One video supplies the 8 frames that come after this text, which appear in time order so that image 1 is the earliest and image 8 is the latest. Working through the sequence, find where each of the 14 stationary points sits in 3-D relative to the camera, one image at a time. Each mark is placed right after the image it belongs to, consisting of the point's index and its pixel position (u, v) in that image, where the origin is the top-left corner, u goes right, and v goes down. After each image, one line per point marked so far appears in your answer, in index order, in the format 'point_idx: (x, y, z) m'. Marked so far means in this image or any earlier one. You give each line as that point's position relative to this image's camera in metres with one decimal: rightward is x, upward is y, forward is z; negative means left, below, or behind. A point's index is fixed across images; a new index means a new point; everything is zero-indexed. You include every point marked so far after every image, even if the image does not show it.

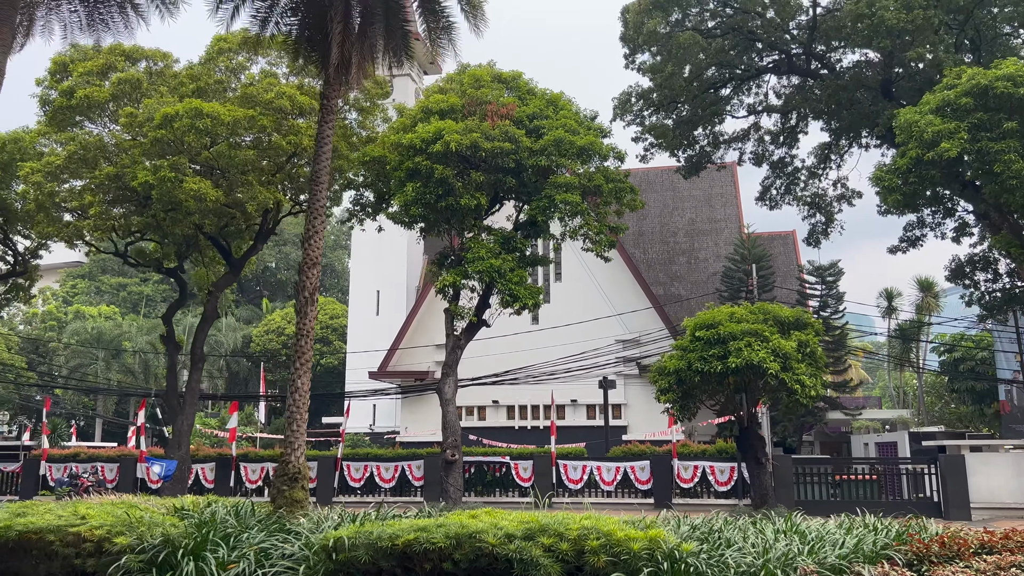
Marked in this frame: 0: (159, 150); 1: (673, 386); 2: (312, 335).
0: (-8.4, +3.4, +19.9) m
1: (+3.5, -2.1, +17.6) m
2: (-2.5, -0.7, +11.7) m
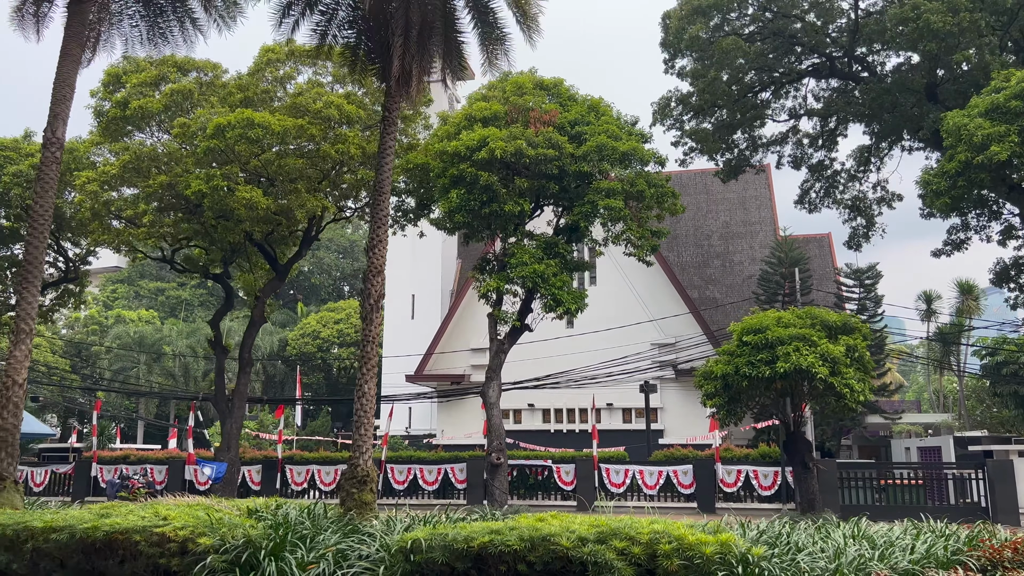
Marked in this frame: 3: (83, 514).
0: (-7.4, +3.2, +20.3) m
1: (+4.5, -2.2, +17.7) m
2: (-1.7, -0.8, +11.9) m
3: (-5.0, -2.6, +9.5) m
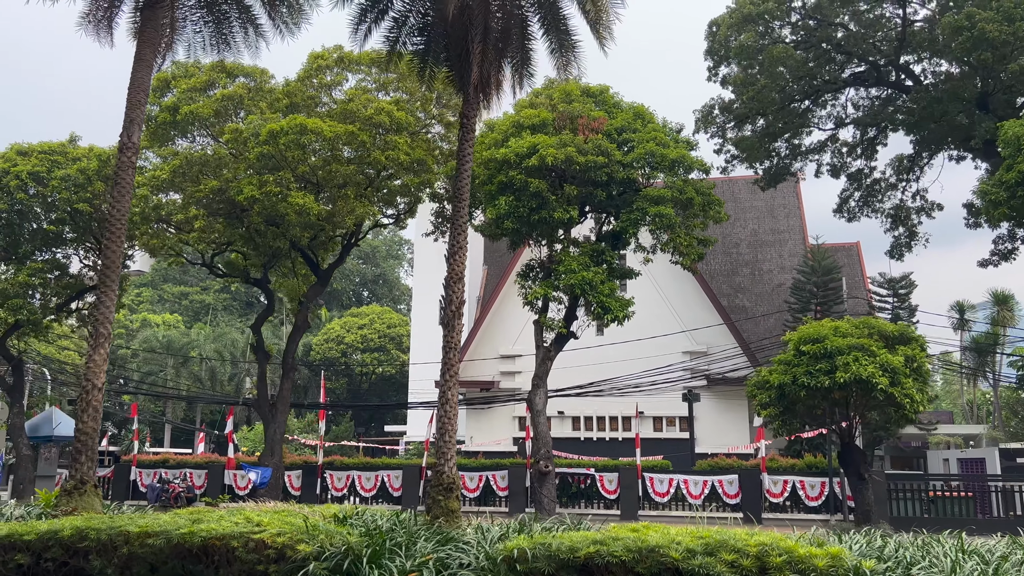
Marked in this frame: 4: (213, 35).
0: (-6.1, +3.1, +20.4) m
1: (+5.7, -2.4, +17.6) m
2: (-0.6, -0.9, +11.9) m
3: (-3.9, -2.7, +9.5) m
4: (-5.7, +4.9, +15.7) m
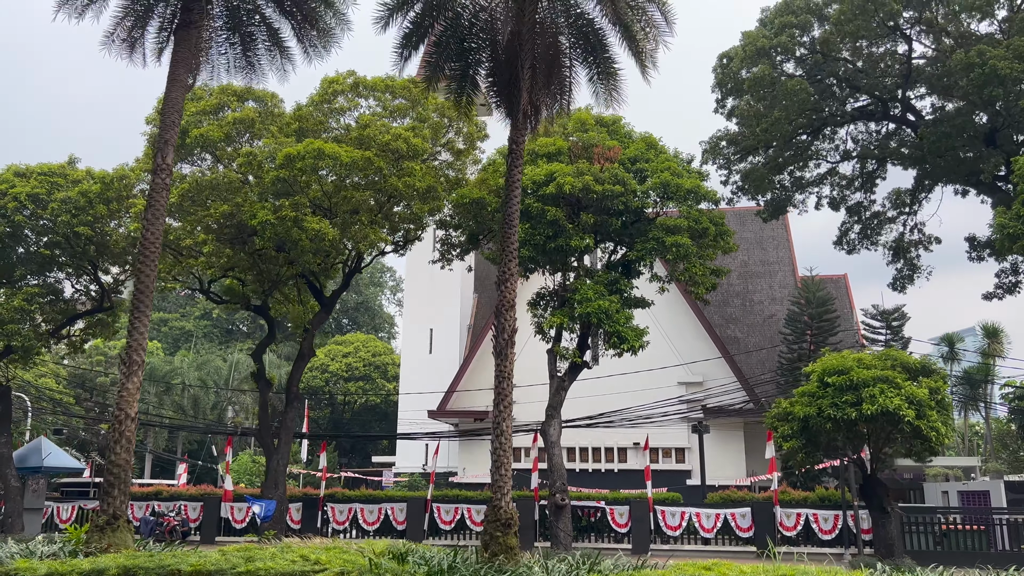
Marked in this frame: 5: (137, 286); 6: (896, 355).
0: (-5.7, +2.4, +20.0) m
1: (+6.1, -3.1, +17.4) m
2: (+0.1, -1.3, +11.6) m
3: (-3.2, -3.0, +9.0) m
4: (-5.1, +4.4, +15.5) m
5: (-5.4, 0.0, +11.9) m
6: (+8.3, -1.4, +17.6) m
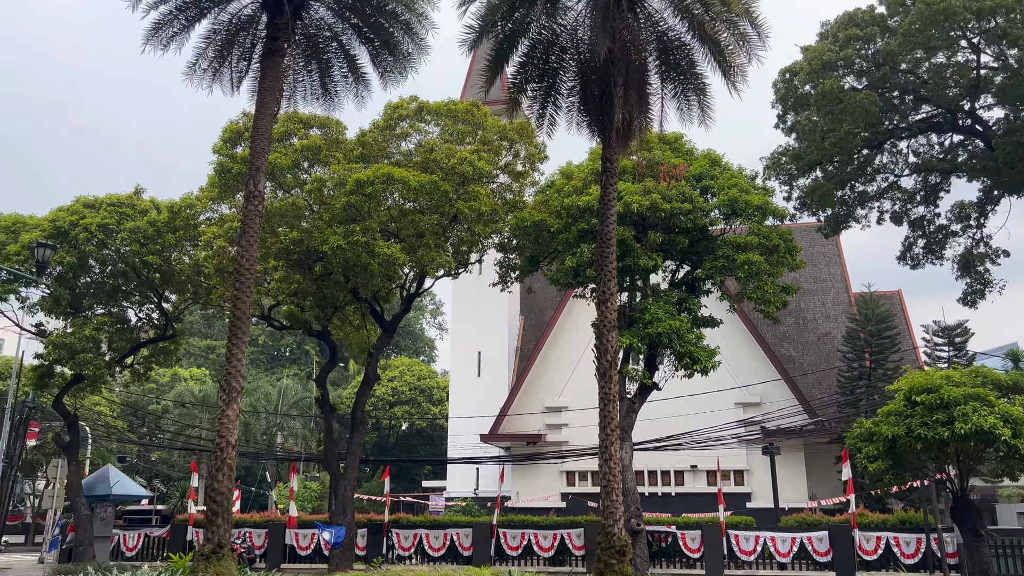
0: (-4.1, +1.8, +20.1) m
1: (+7.7, -3.4, +16.9) m
2: (+1.5, -1.6, +11.3) m
3: (-1.9, -3.2, +8.8) m
4: (-3.7, +3.9, +15.6) m
5: (-4.0, -0.3, +11.9) m
6: (+9.9, -1.8, +17.1) m
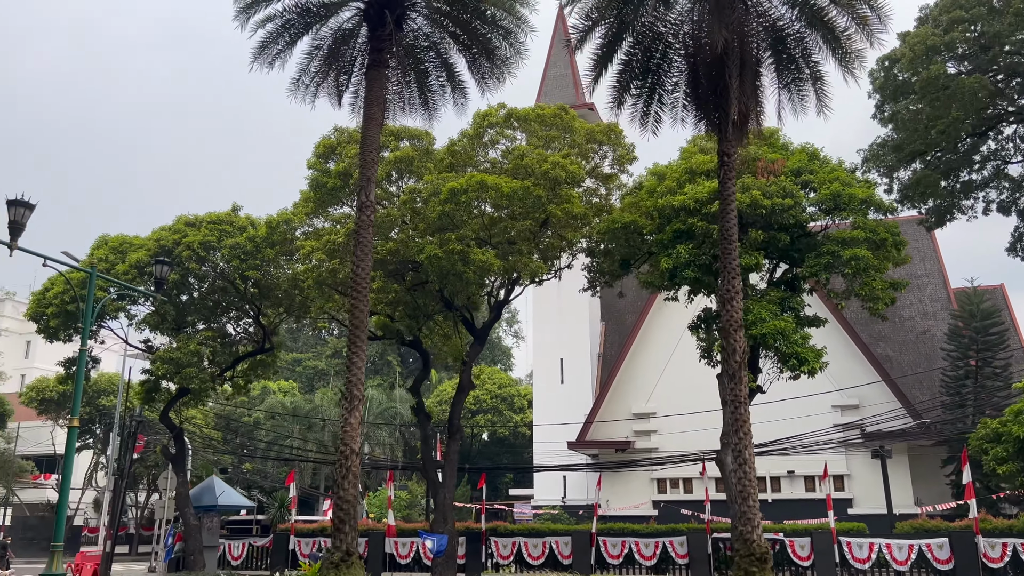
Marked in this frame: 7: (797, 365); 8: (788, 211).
0: (-1.8, +1.6, +20.2) m
1: (+9.9, -3.3, +16.0) m
2: (+3.1, -1.5, +11.0) m
3: (-0.4, -3.3, +8.7) m
4: (-1.8, +3.7, +15.7) m
5: (-2.4, -0.5, +12.0) m
6: (+12.0, -1.5, +16.0) m
7: (+6.6, -1.8, +19.0) m
8: (+6.6, +1.8, +19.7) m
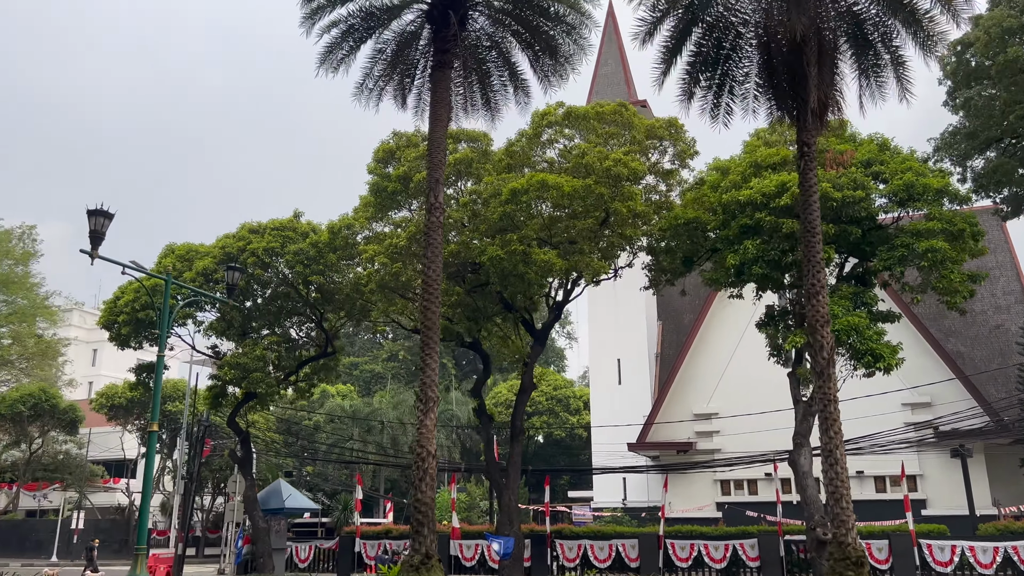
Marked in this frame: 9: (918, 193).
0: (-0.3, +1.6, +20.1) m
1: (+11.2, -3.1, +15.2) m
2: (+4.1, -1.4, +10.6) m
3: (+0.6, -3.3, +8.6) m
4: (-0.6, +3.7, +15.6) m
5: (-1.3, -0.5, +12.0) m
6: (+13.3, -1.3, +15.0) m
7: (+8.1, -1.7, +18.4) m
8: (+8.1, +2.0, +19.2) m
9: (+9.5, +2.2, +19.0) m
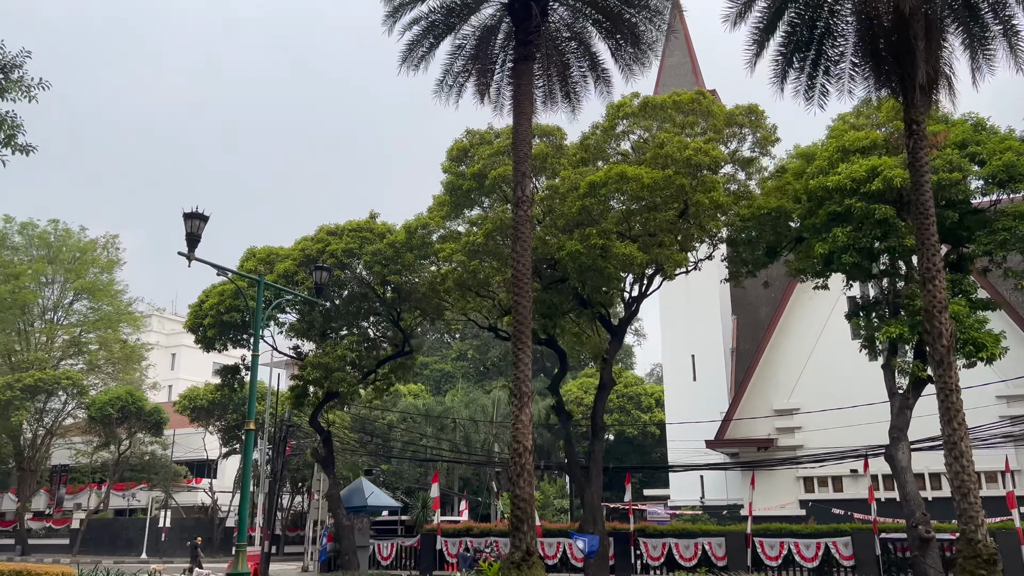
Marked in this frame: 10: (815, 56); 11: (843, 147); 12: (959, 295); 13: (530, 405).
0: (+1.6, +1.7, +19.9) m
1: (+12.8, -2.7, +14.1) m
2: (+5.3, -1.3, +10.1) m
3: (+1.7, -3.2, +8.3) m
4: (+0.9, +3.8, +15.4) m
5: (0.0, -0.4, +11.8) m
6: (+14.8, -0.9, +13.8) m
7: (+10.0, -1.4, +17.6) m
8: (+9.9, +2.3, +18.3) m
9: (+11.2, +2.5, +18.1) m
10: (+5.5, +4.3, +15.4) m
11: (+8.0, +3.4, +19.8) m
12: (+10.2, -0.2, +18.7) m
13: (+0.2, -1.7, +11.5) m
